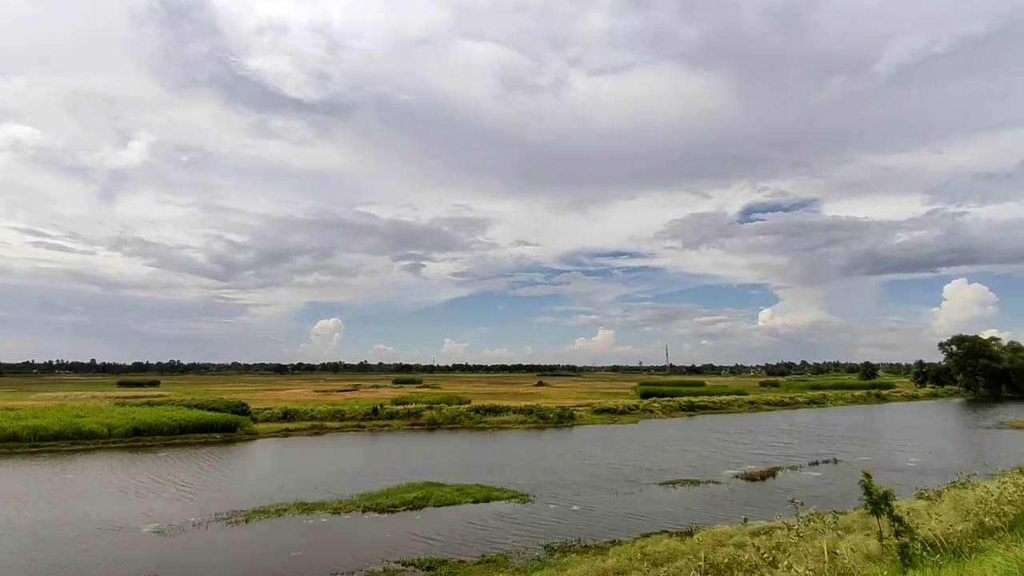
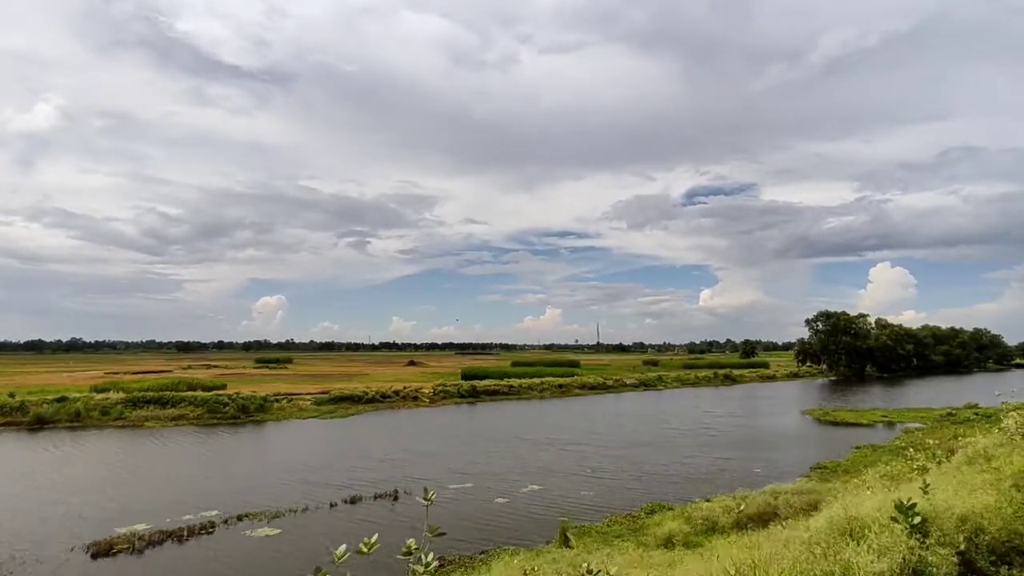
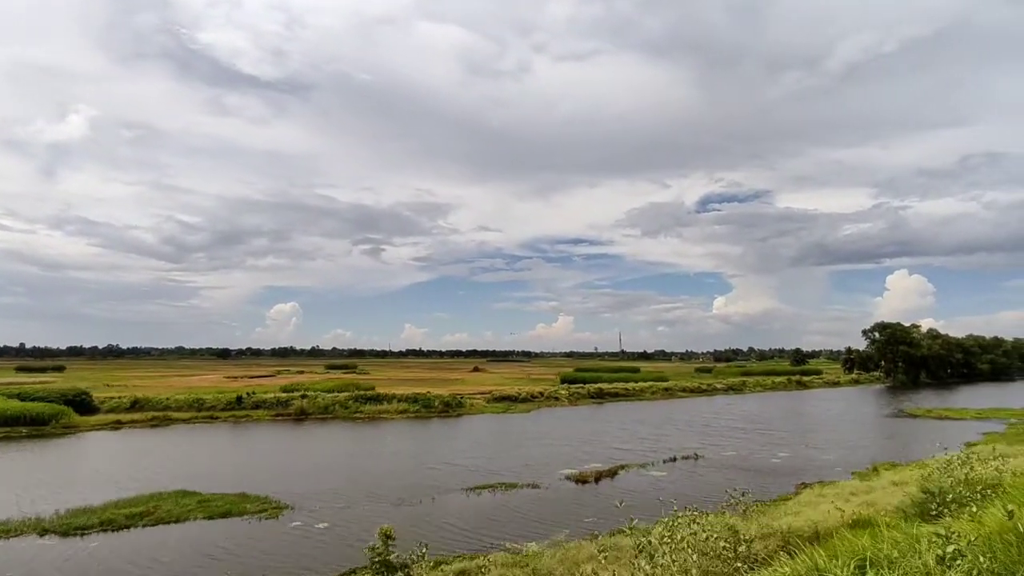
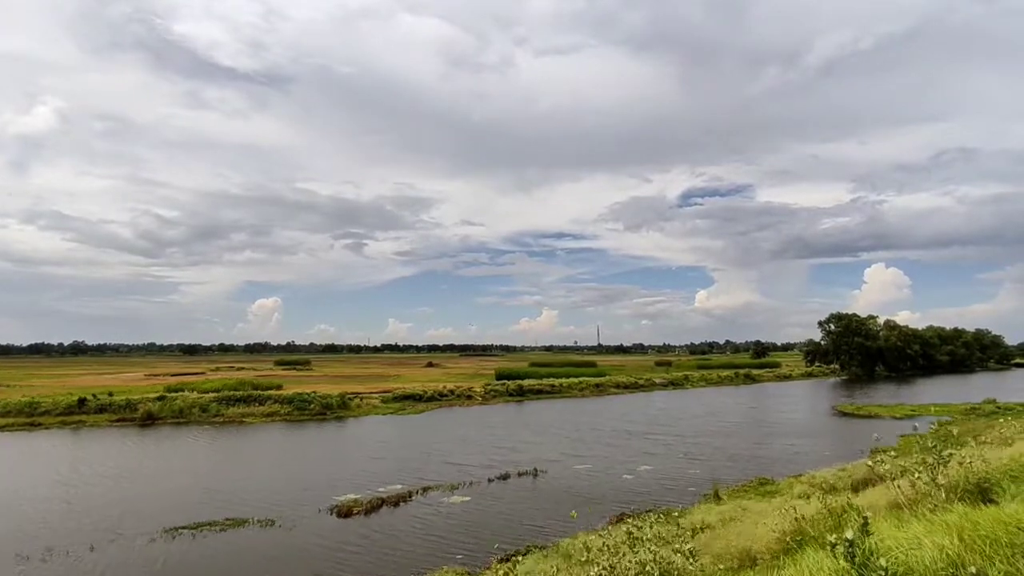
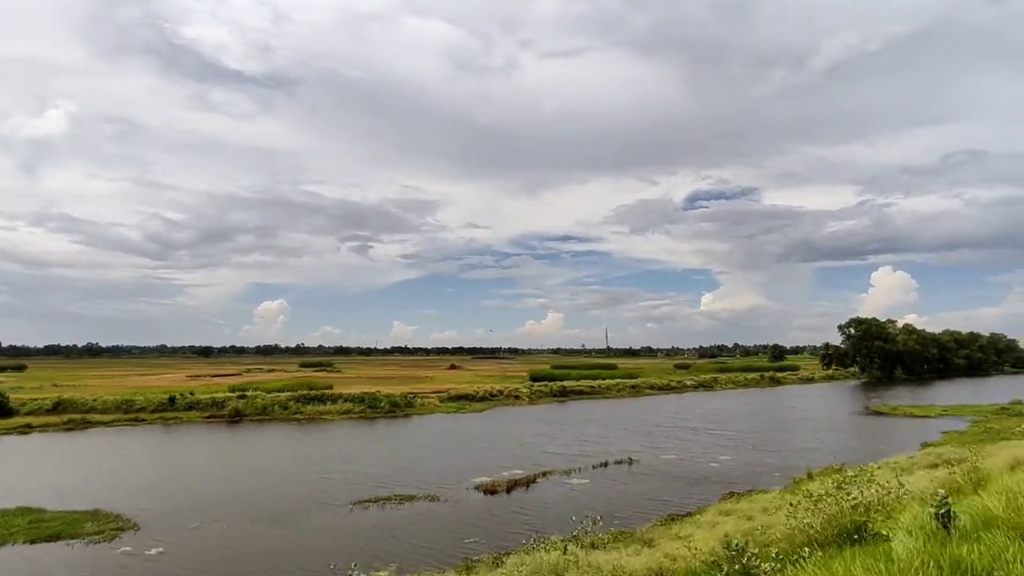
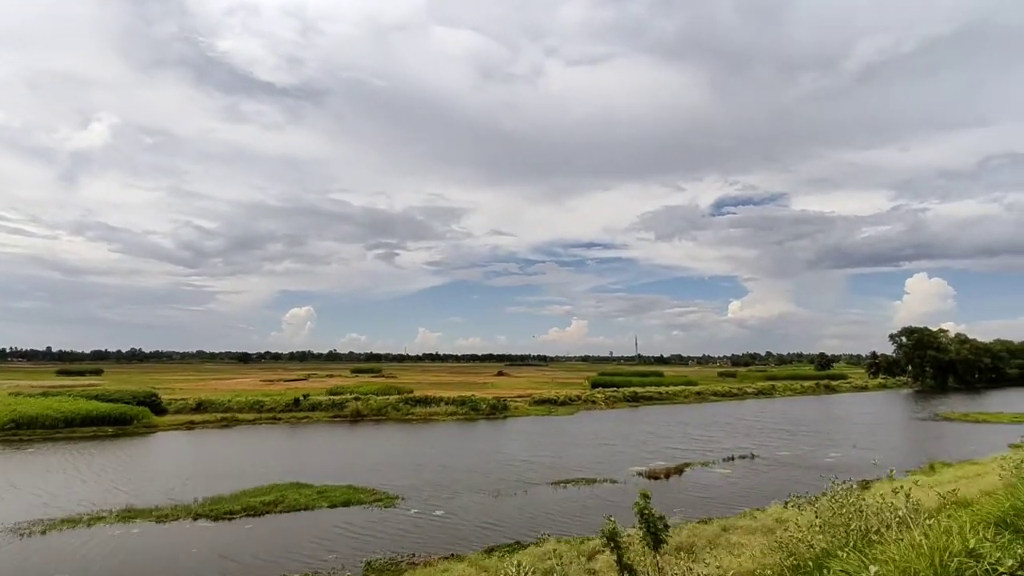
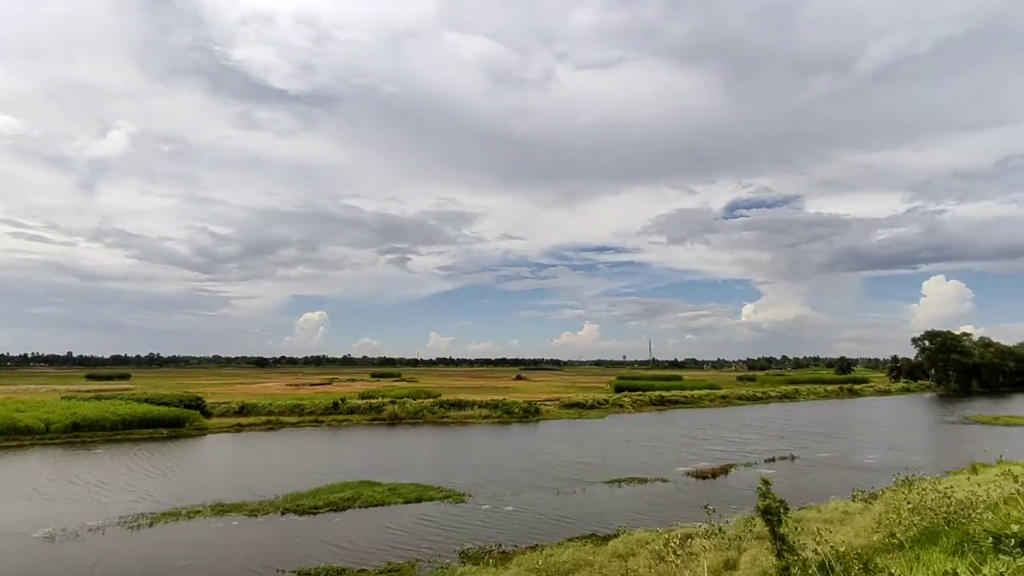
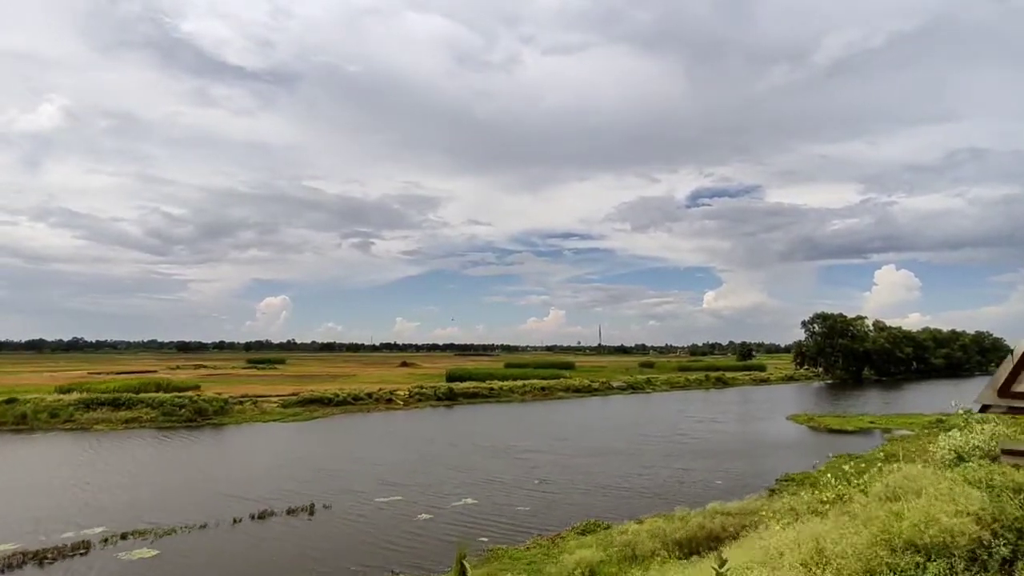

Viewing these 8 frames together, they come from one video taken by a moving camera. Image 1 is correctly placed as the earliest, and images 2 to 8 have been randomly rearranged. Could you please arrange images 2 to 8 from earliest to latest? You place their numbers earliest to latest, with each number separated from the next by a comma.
7, 6, 3, 5, 4, 2, 8
